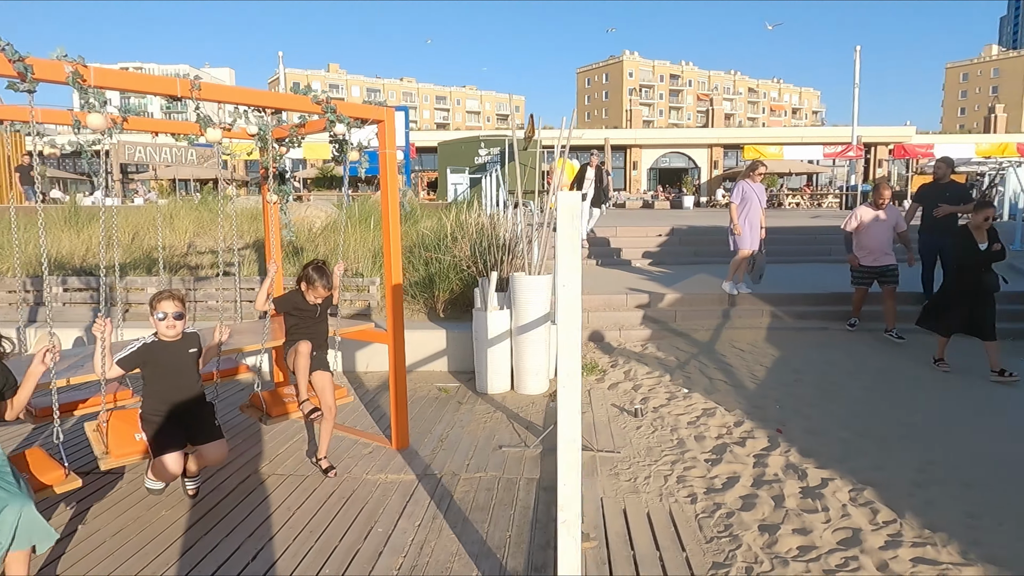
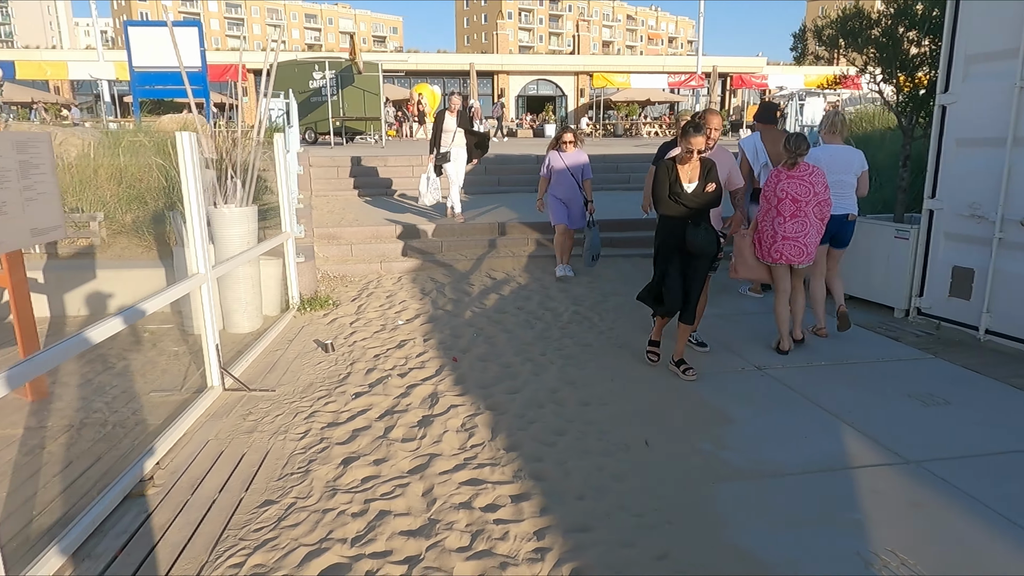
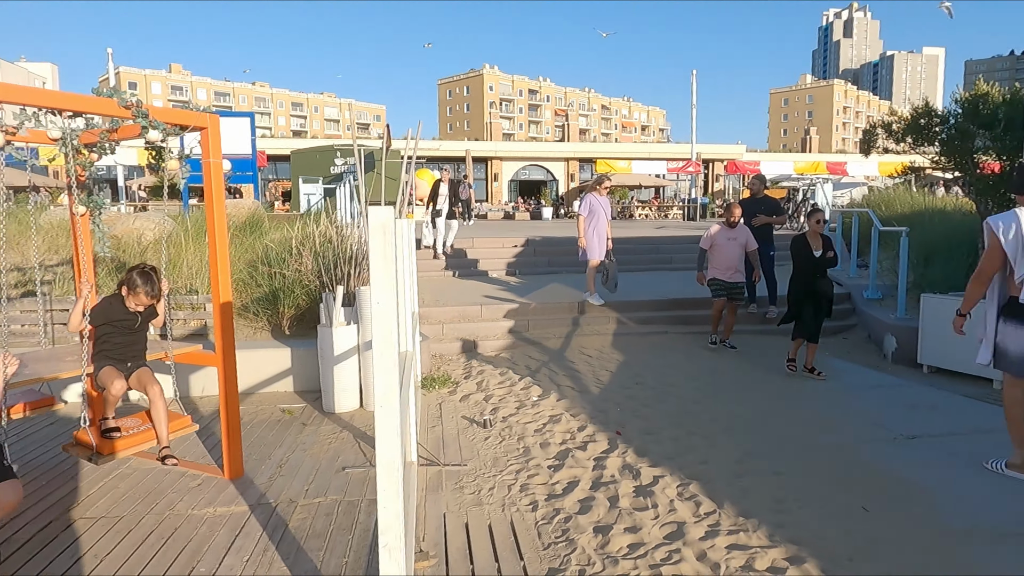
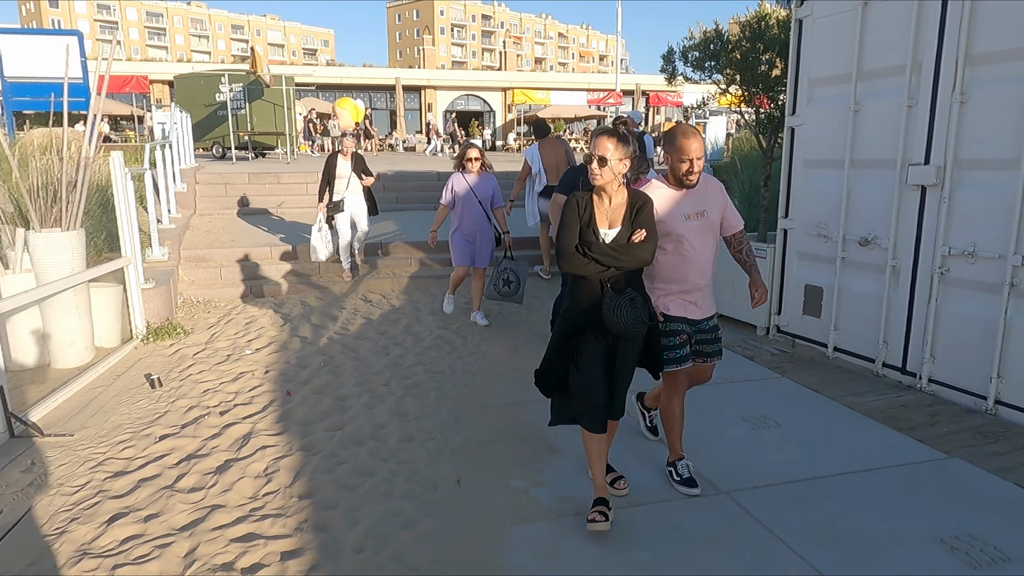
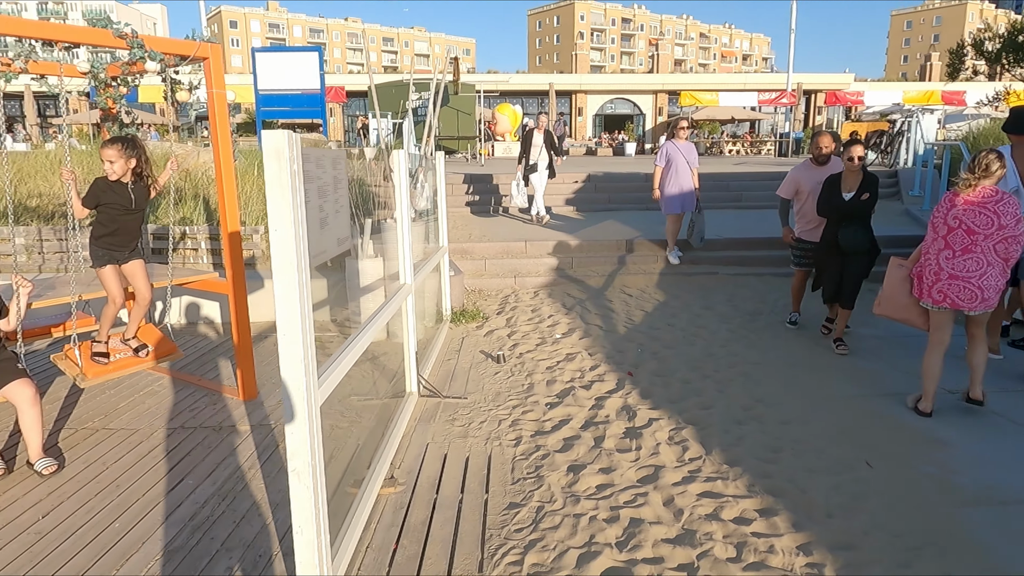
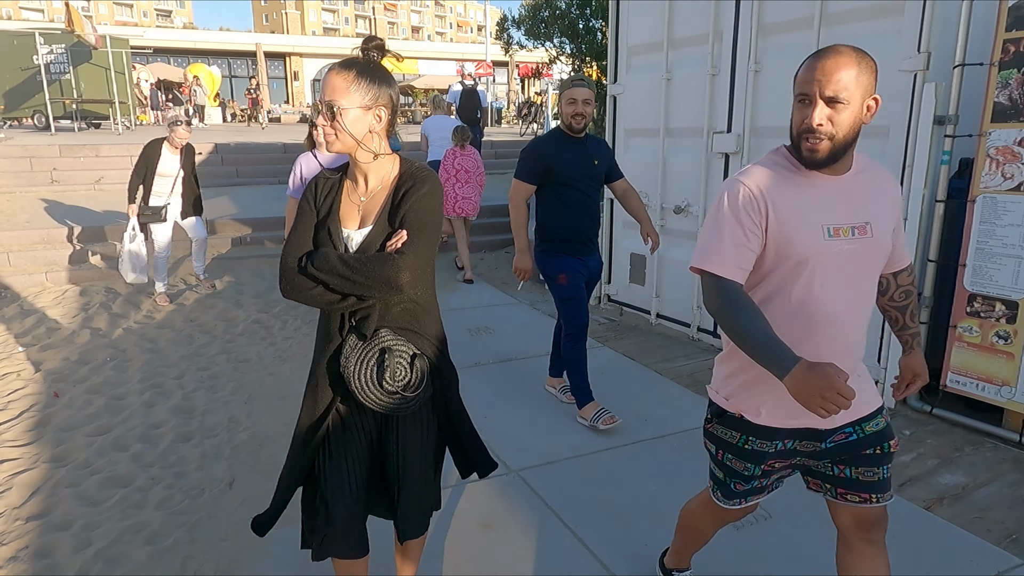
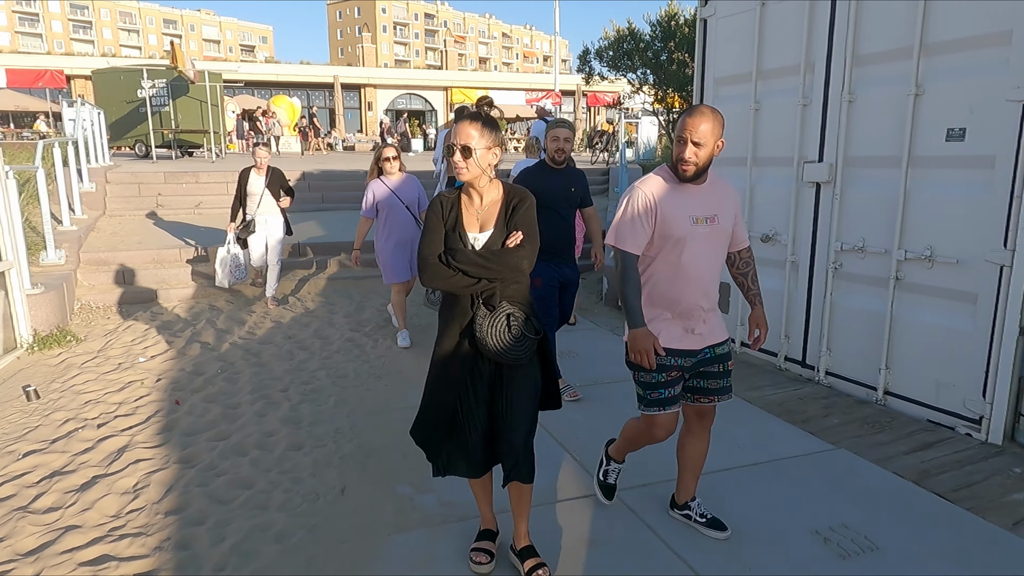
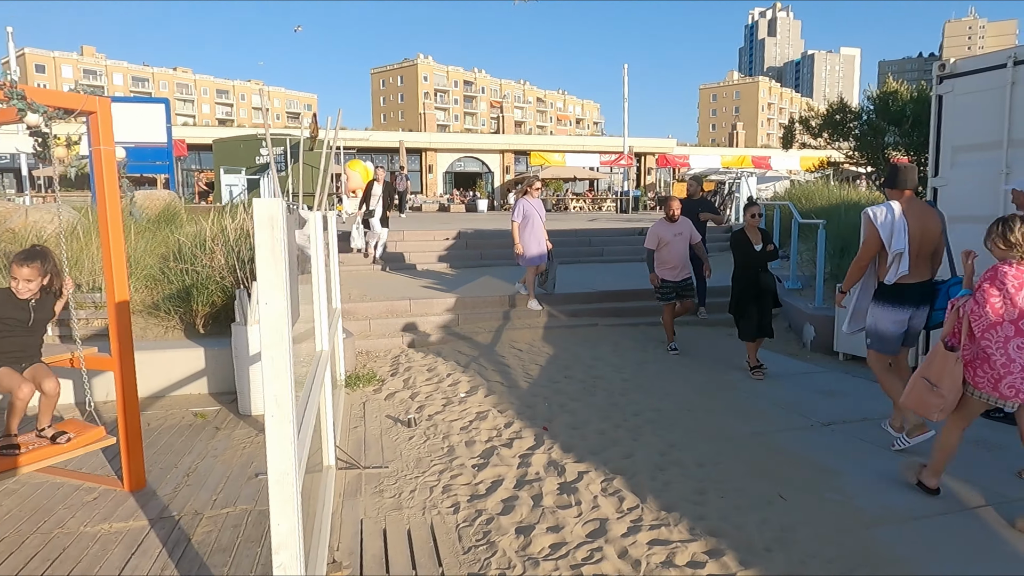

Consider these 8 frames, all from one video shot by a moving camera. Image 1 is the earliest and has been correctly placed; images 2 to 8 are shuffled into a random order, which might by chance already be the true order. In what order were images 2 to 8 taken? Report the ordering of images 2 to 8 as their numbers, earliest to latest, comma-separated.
3, 8, 5, 2, 4, 7, 6
